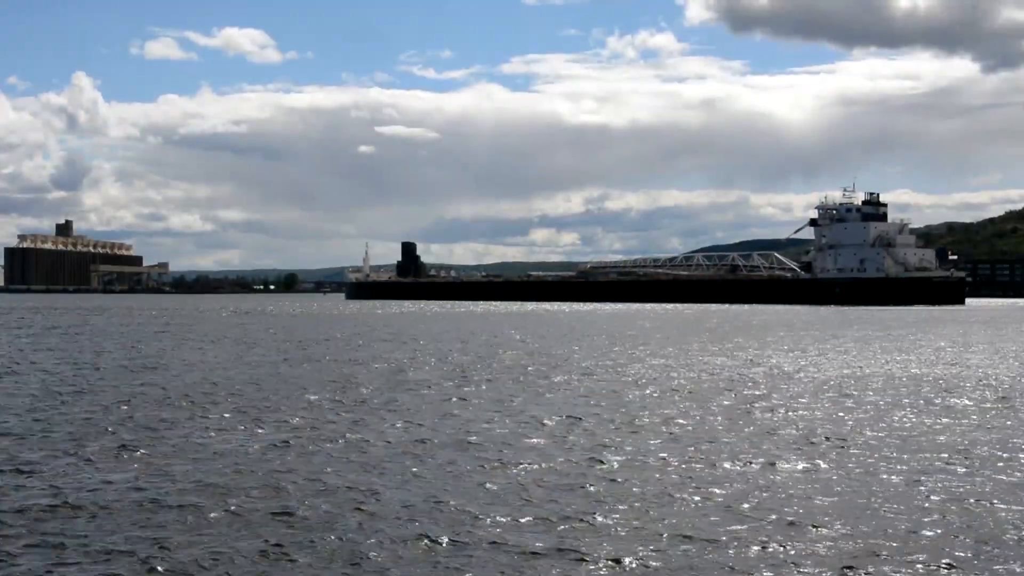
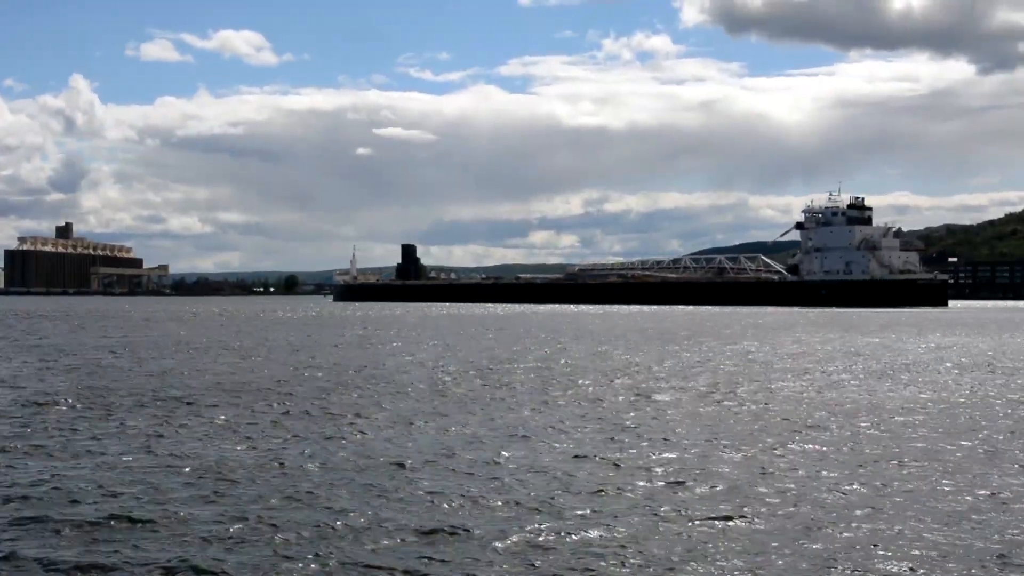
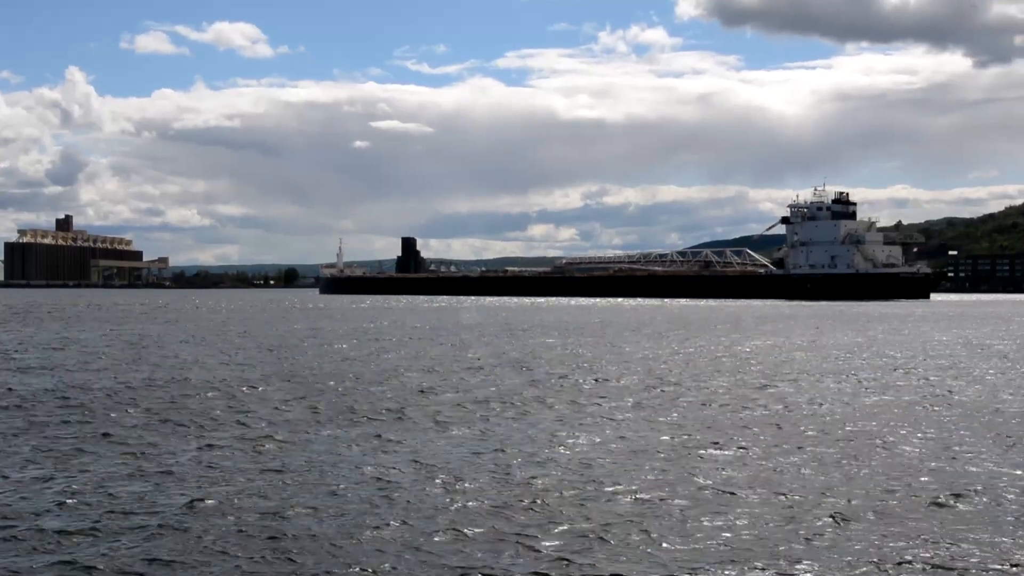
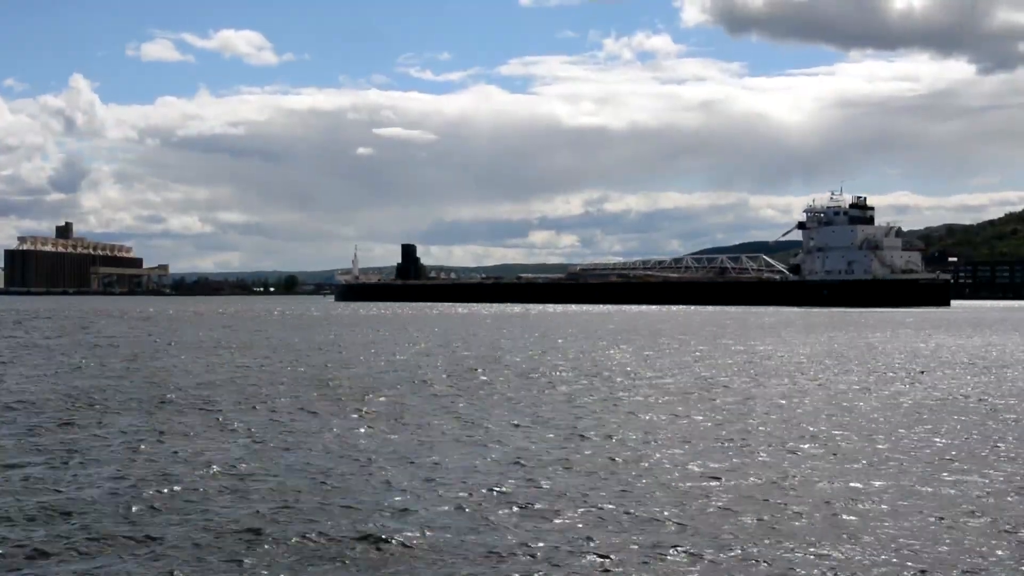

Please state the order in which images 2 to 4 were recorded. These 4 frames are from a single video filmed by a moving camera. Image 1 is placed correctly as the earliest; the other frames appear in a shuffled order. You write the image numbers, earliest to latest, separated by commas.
4, 2, 3
